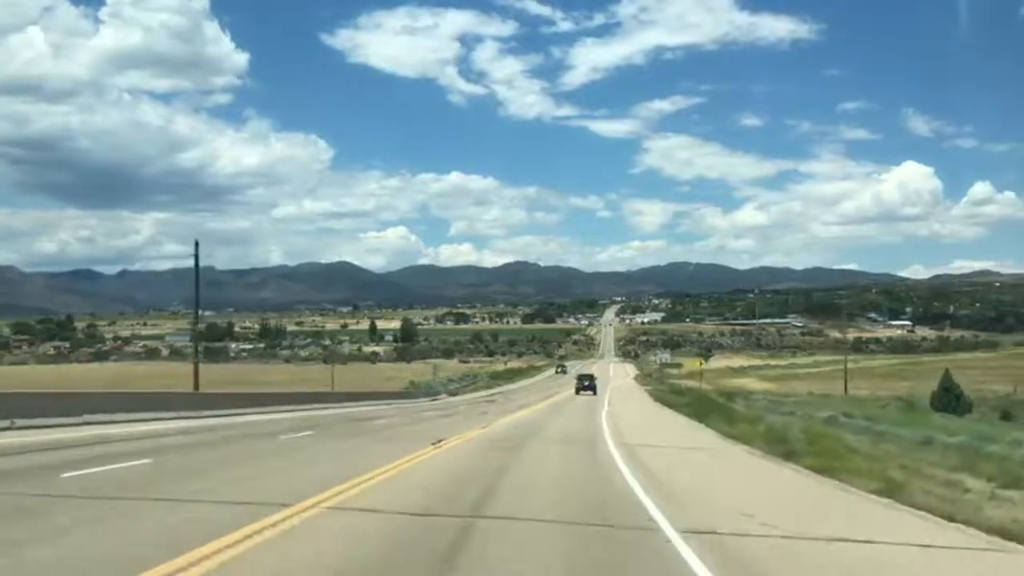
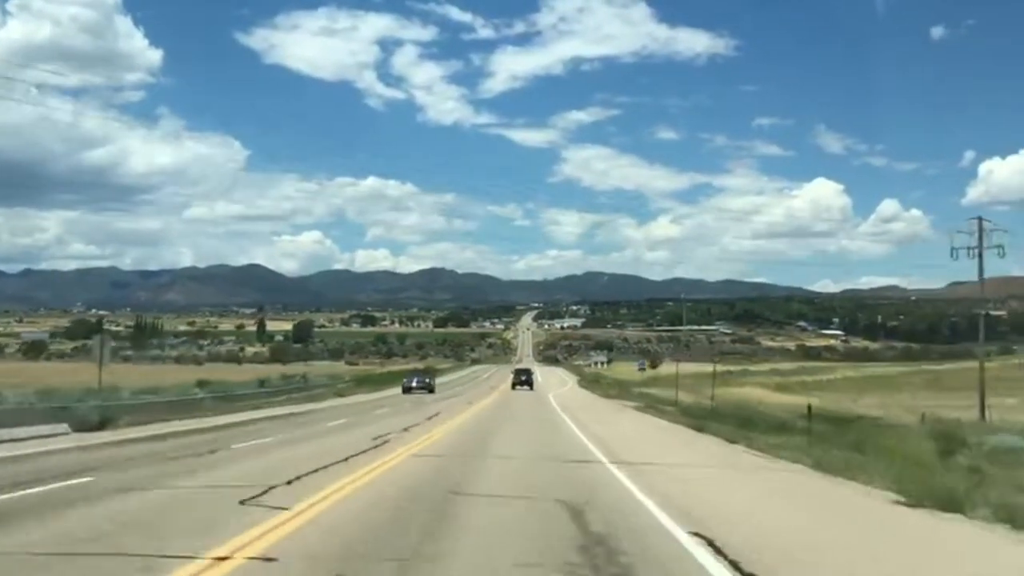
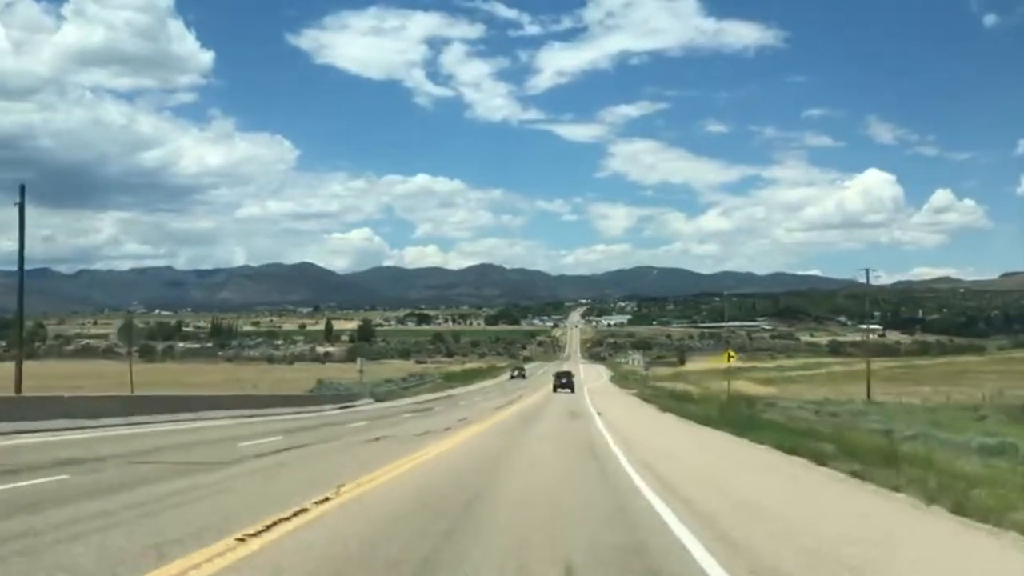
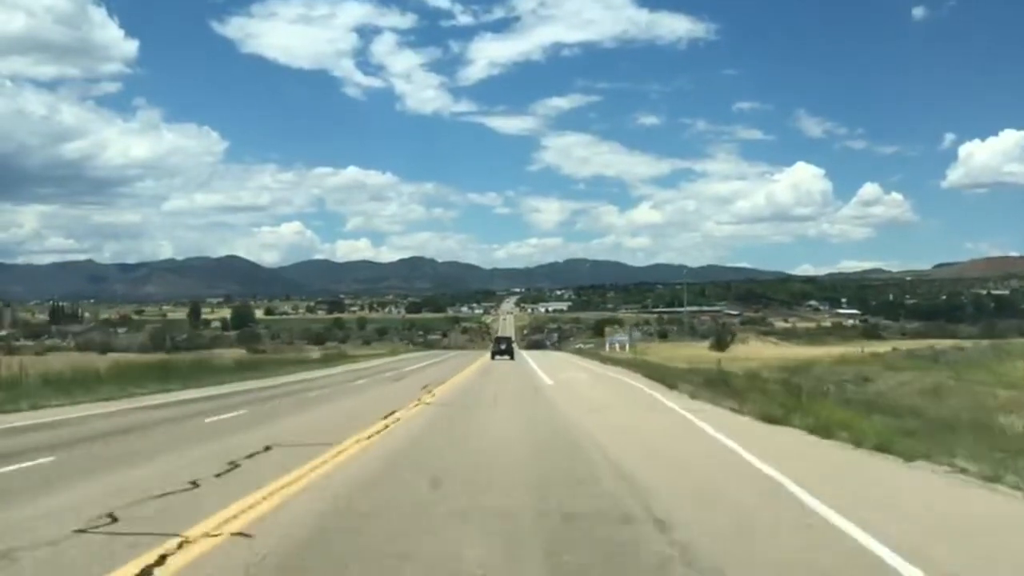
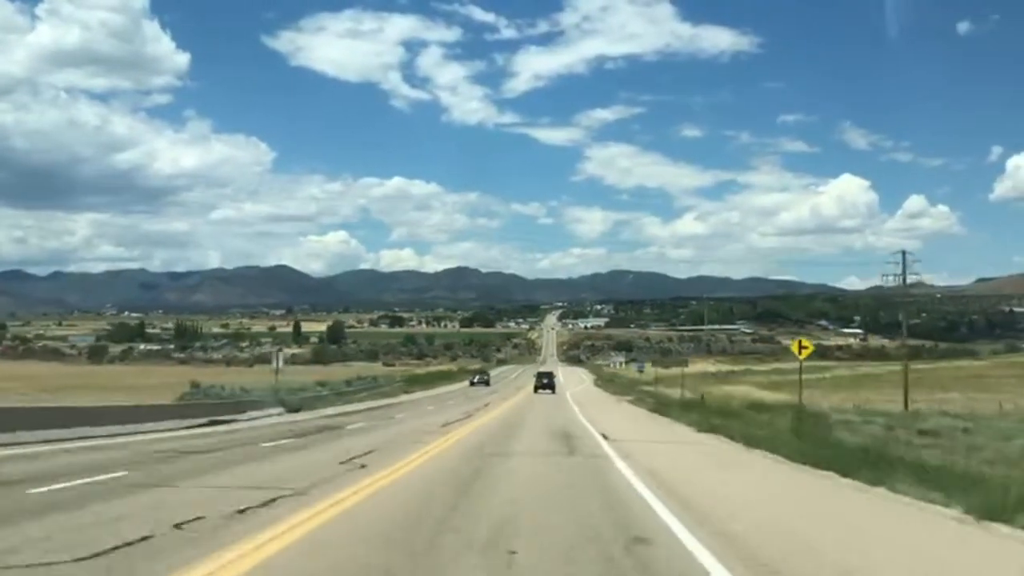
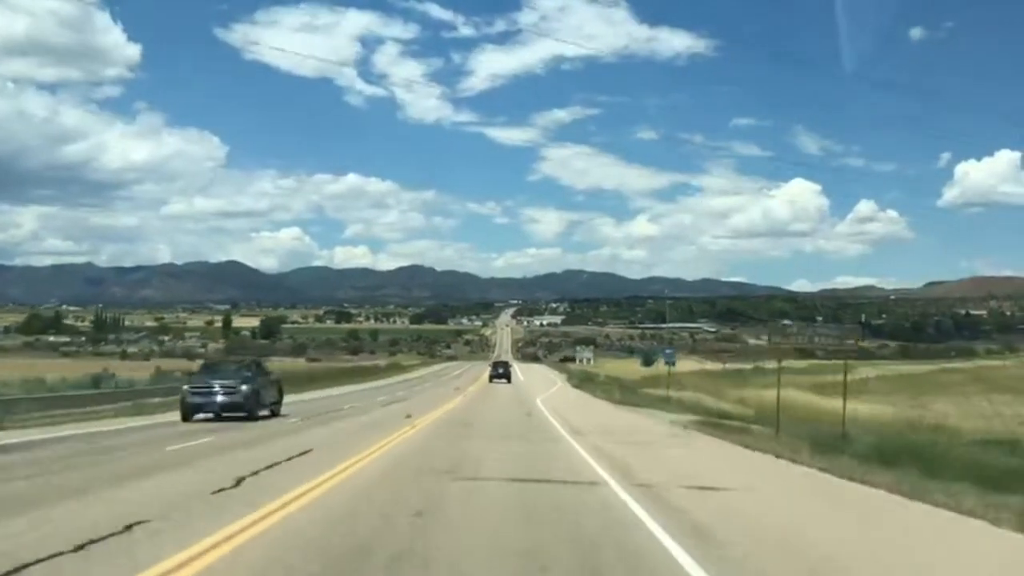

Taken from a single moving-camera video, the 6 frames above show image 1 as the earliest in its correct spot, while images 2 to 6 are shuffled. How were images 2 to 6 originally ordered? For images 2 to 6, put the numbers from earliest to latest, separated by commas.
3, 5, 2, 6, 4
